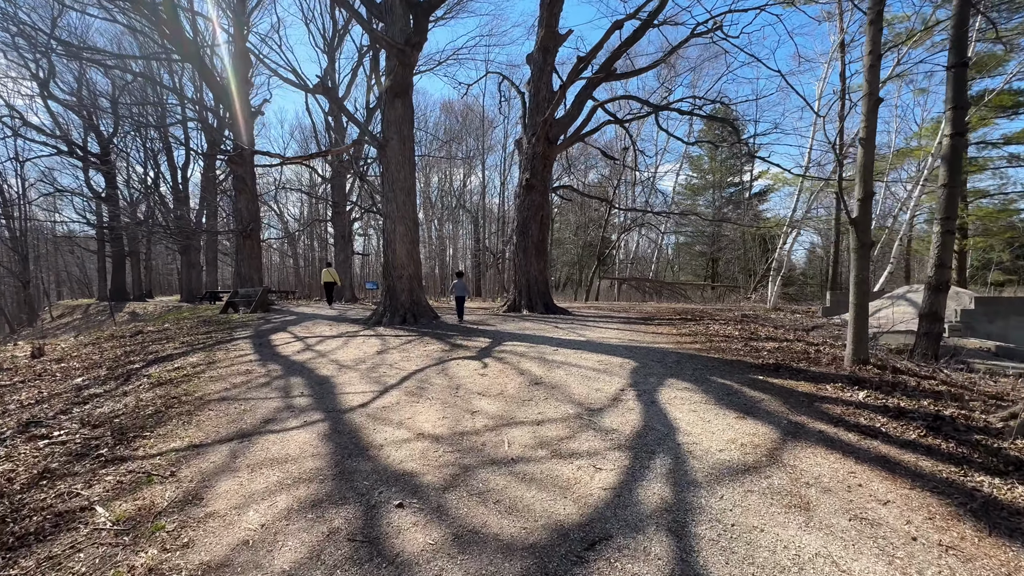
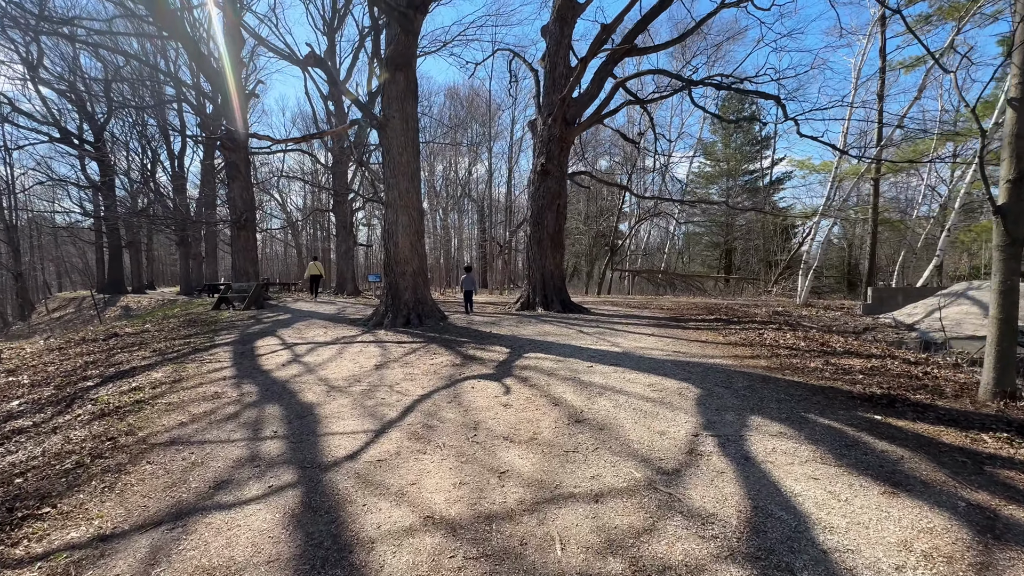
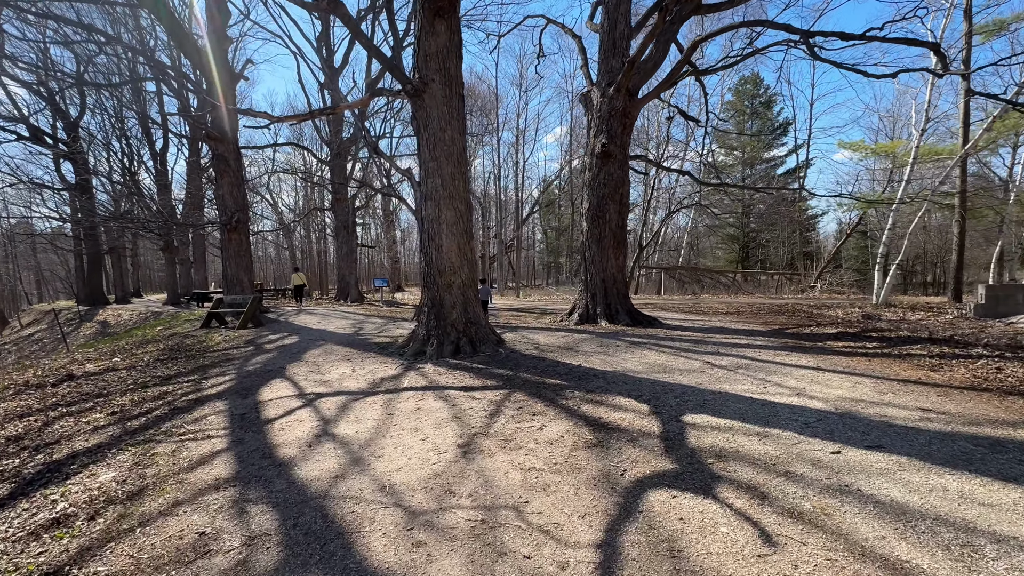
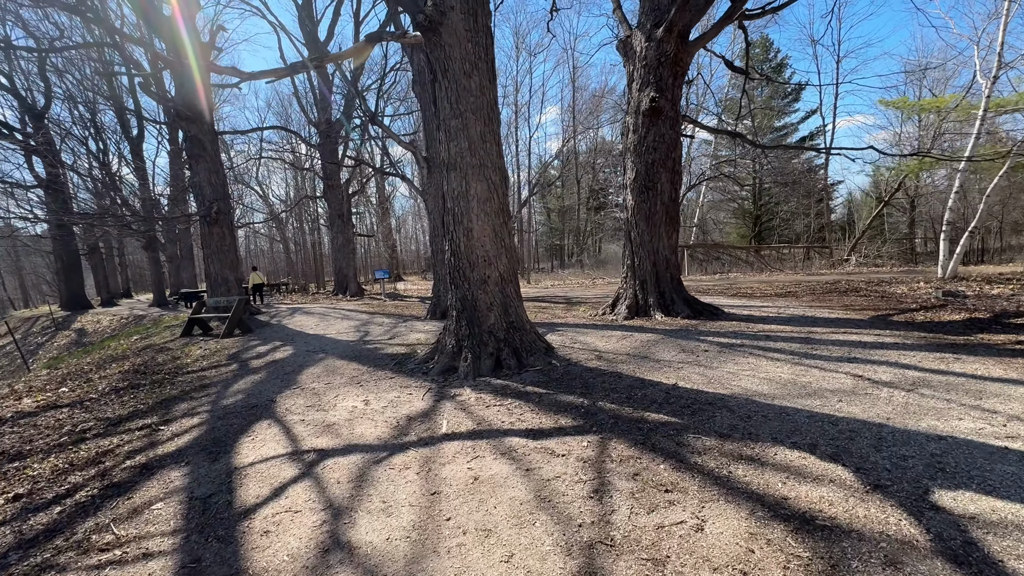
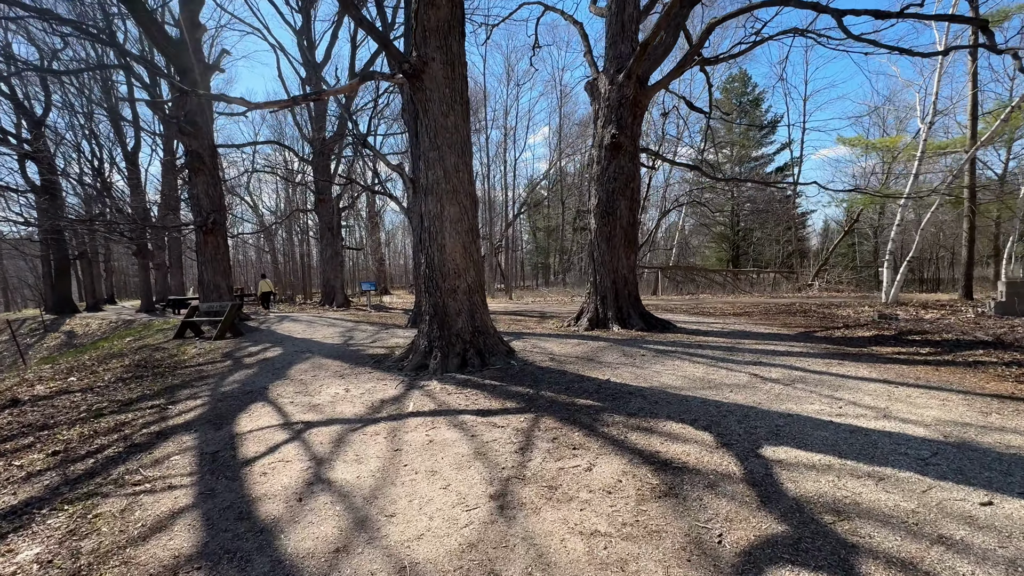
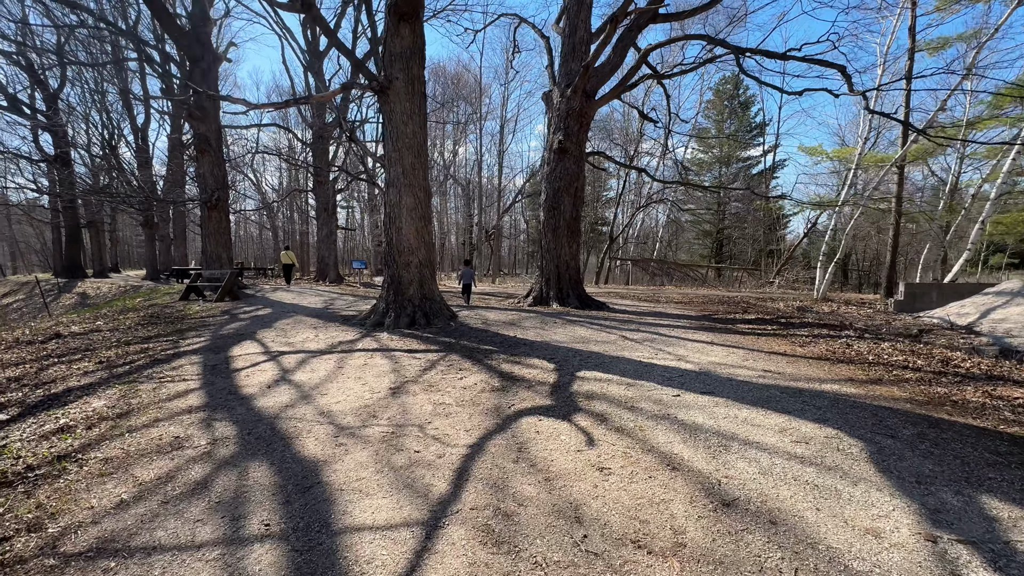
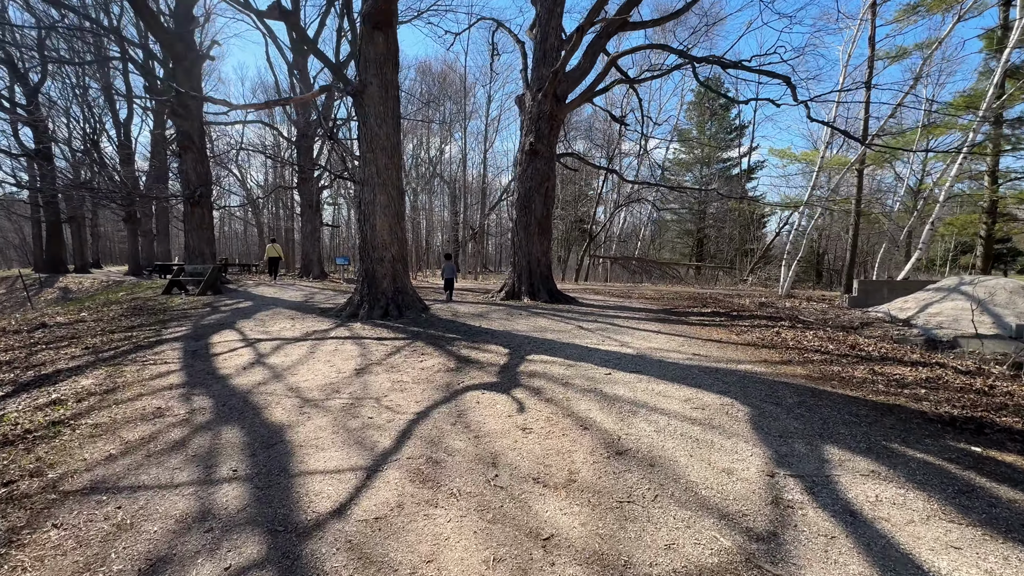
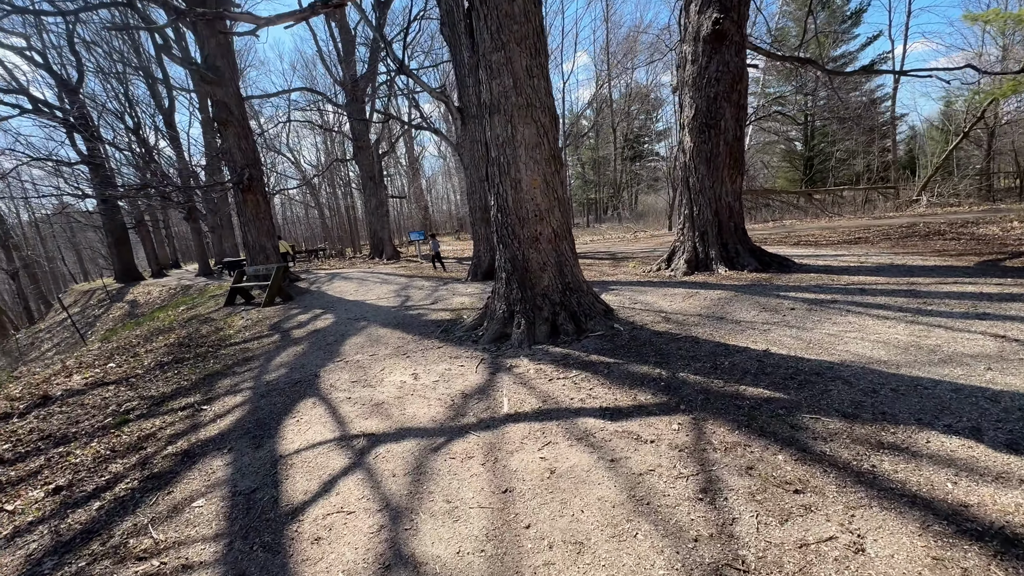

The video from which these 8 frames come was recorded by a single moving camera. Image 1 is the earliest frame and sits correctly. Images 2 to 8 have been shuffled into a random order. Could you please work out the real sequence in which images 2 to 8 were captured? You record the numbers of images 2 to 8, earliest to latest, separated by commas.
2, 7, 6, 3, 5, 4, 8
